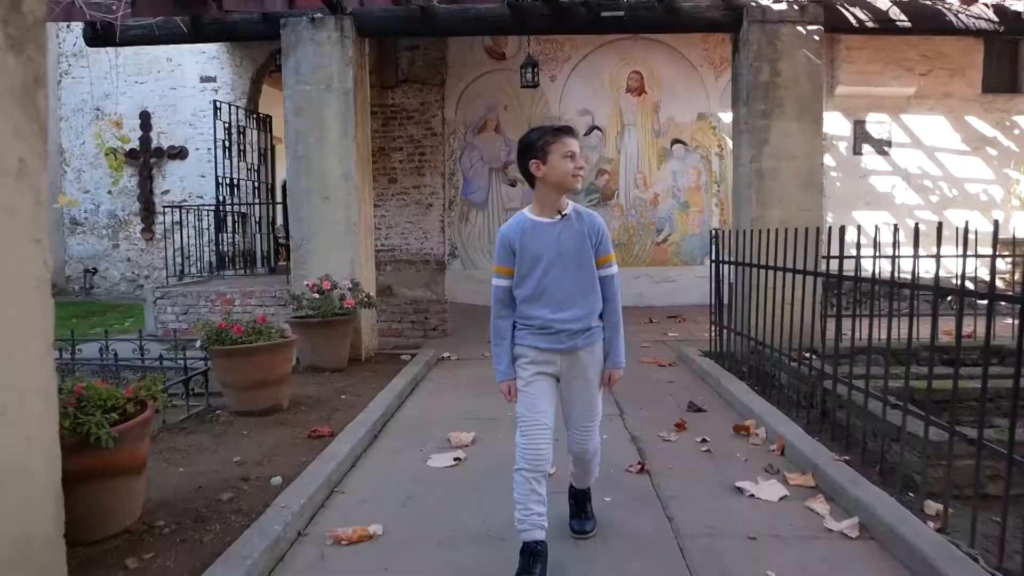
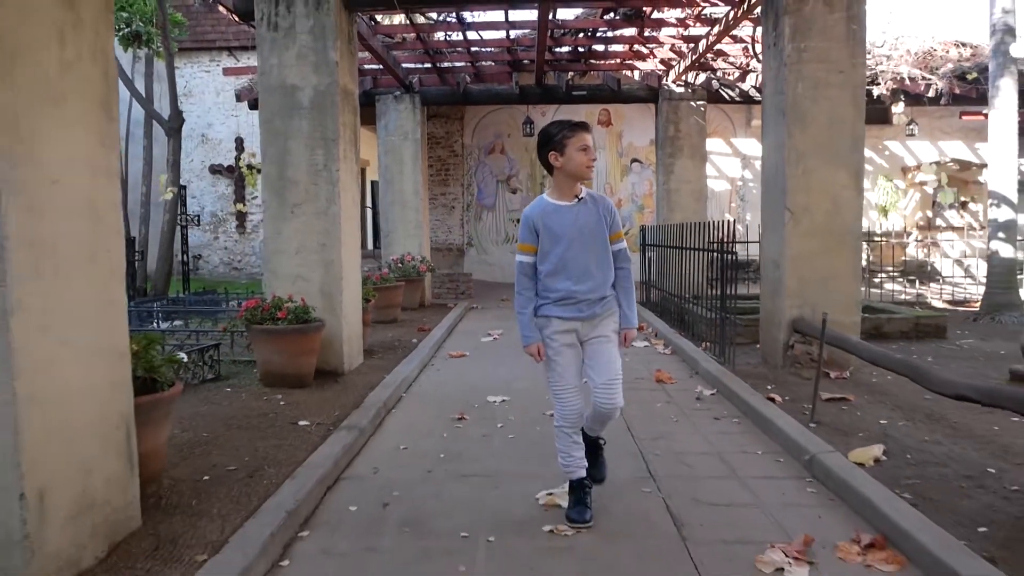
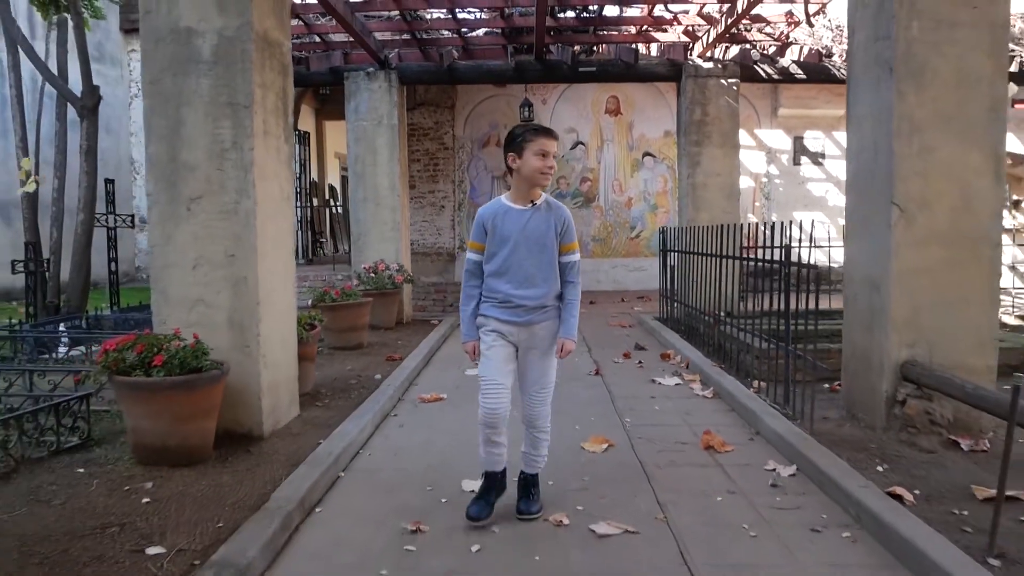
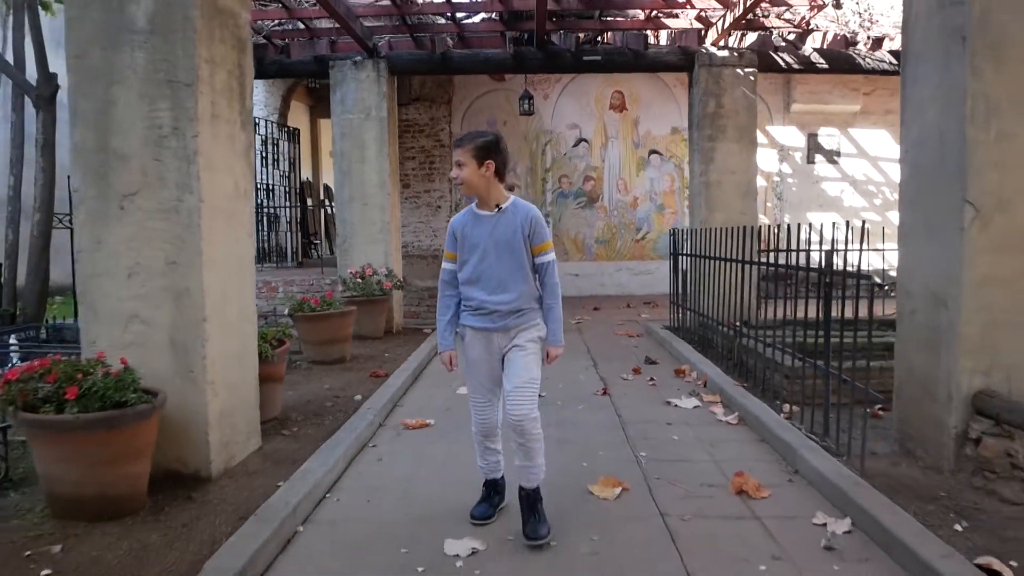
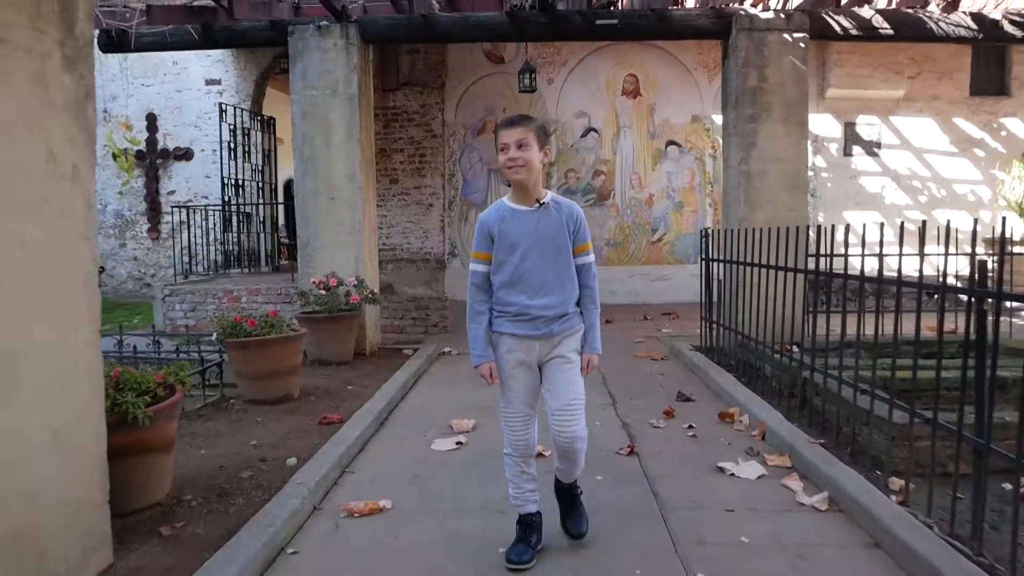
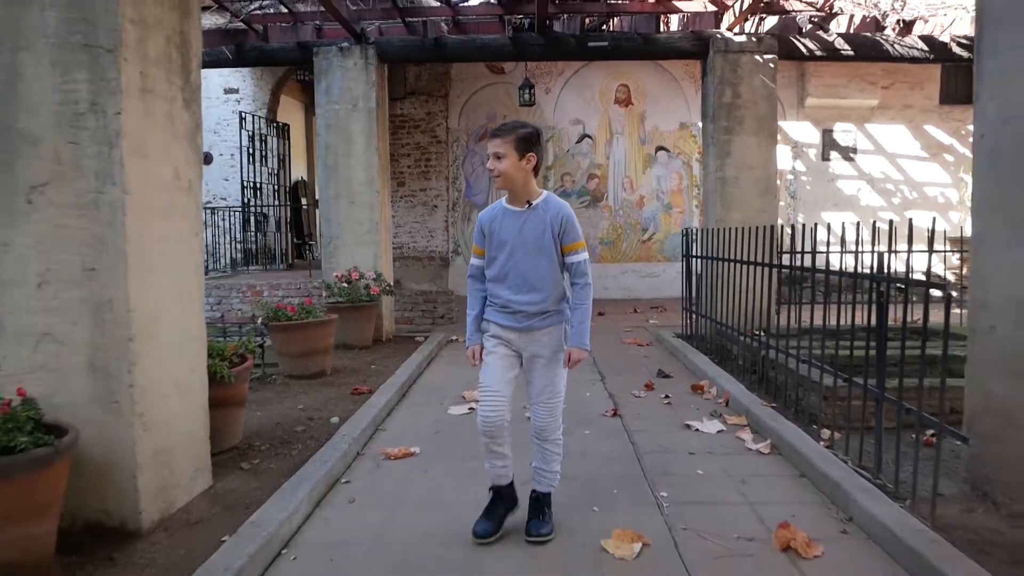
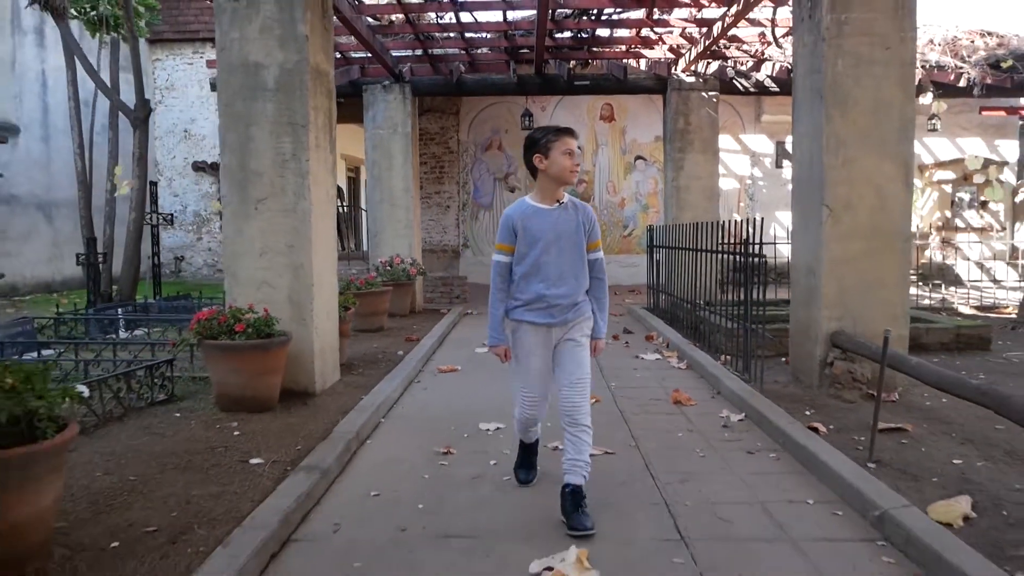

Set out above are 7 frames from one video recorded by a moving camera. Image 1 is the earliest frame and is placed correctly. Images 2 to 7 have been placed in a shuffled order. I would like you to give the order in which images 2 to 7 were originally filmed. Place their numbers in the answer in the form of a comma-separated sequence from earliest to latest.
5, 6, 4, 3, 7, 2
